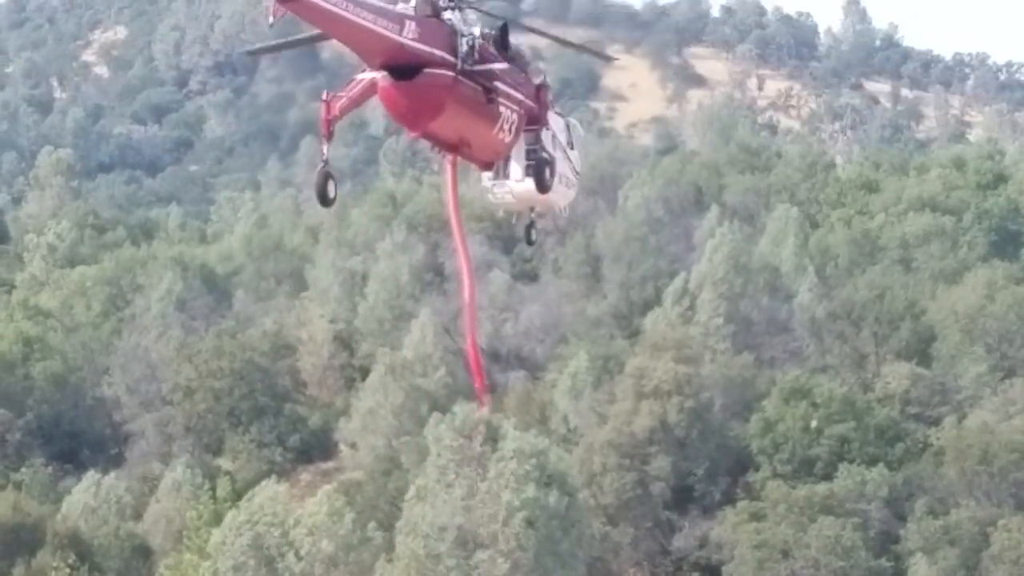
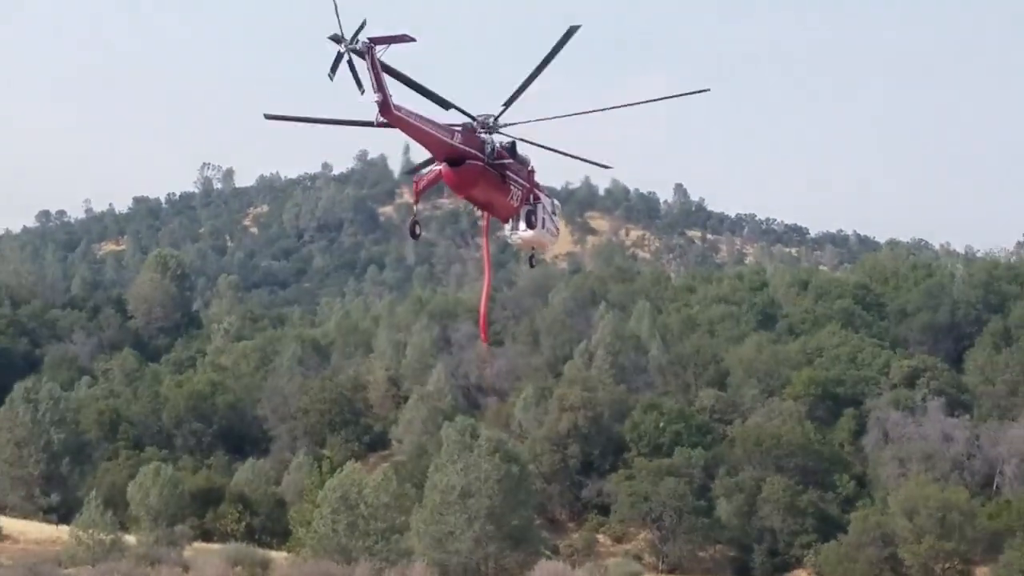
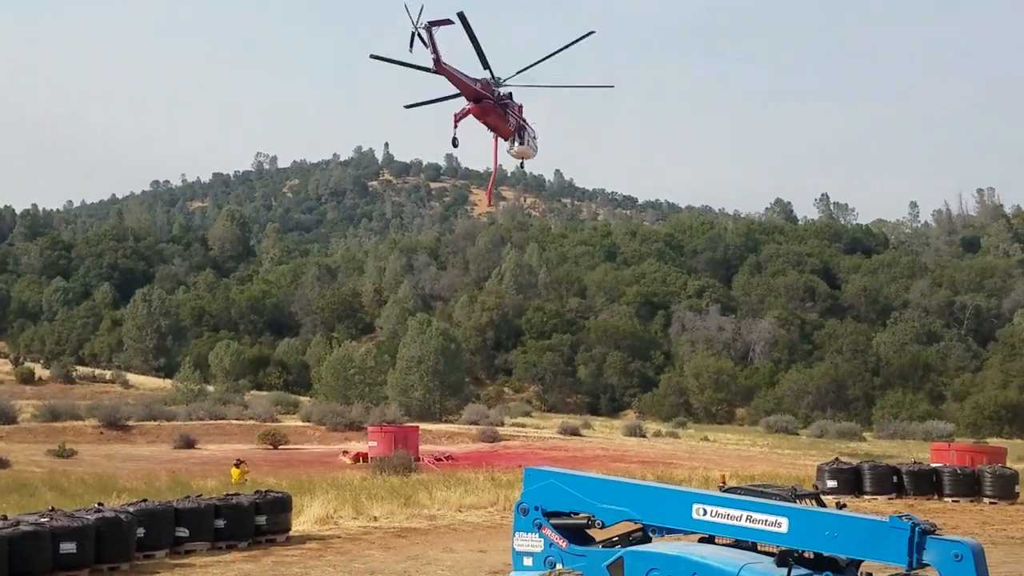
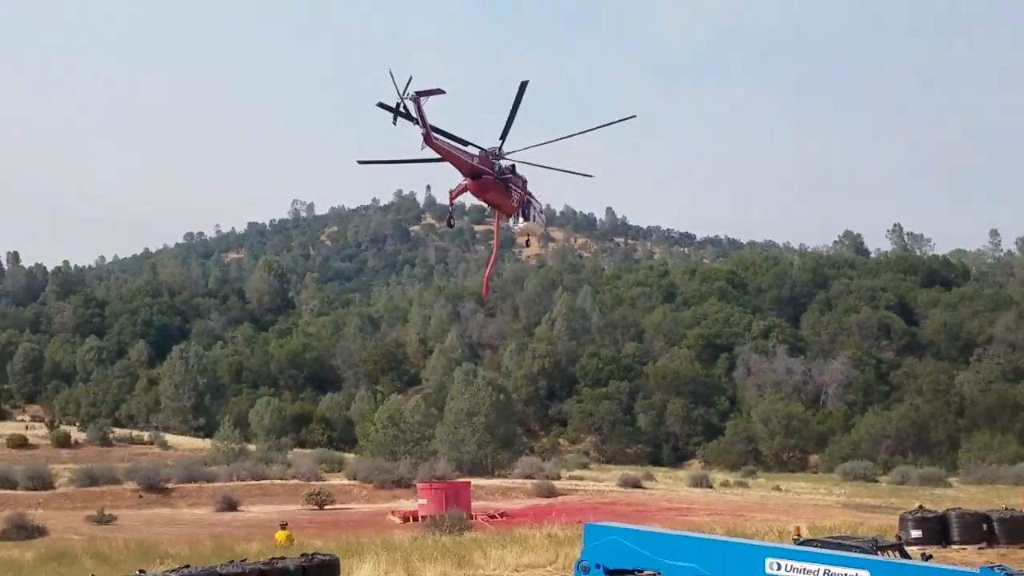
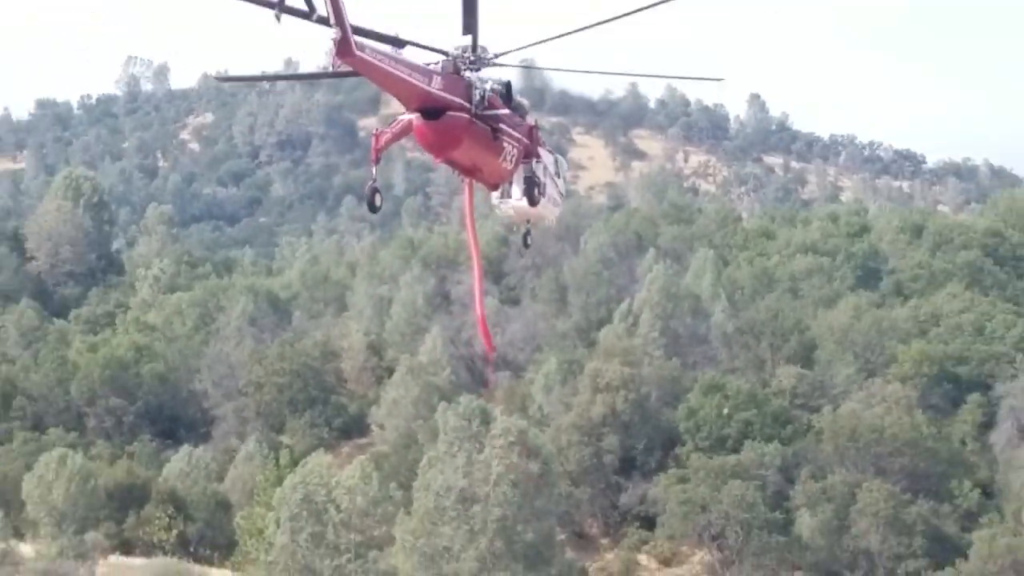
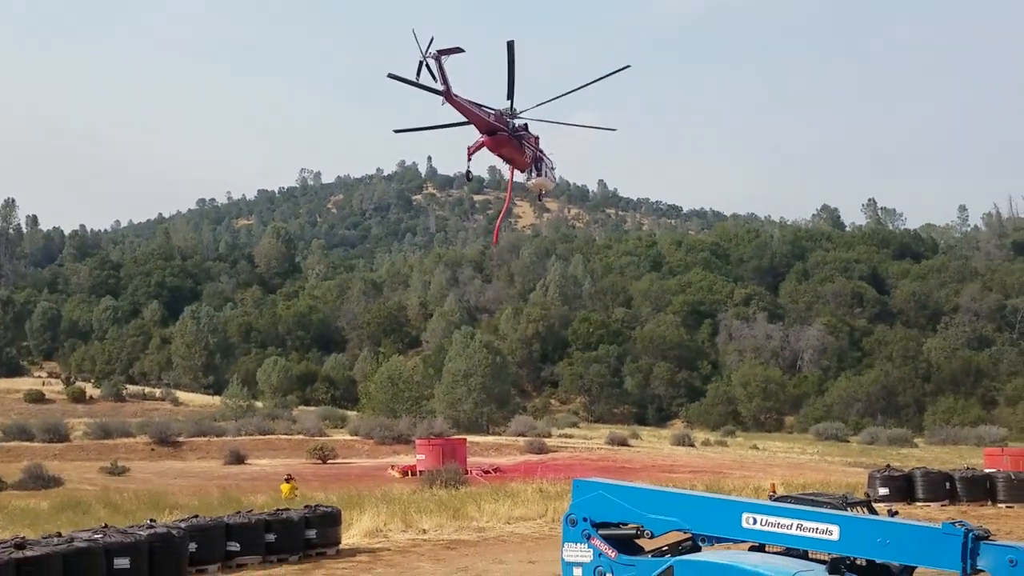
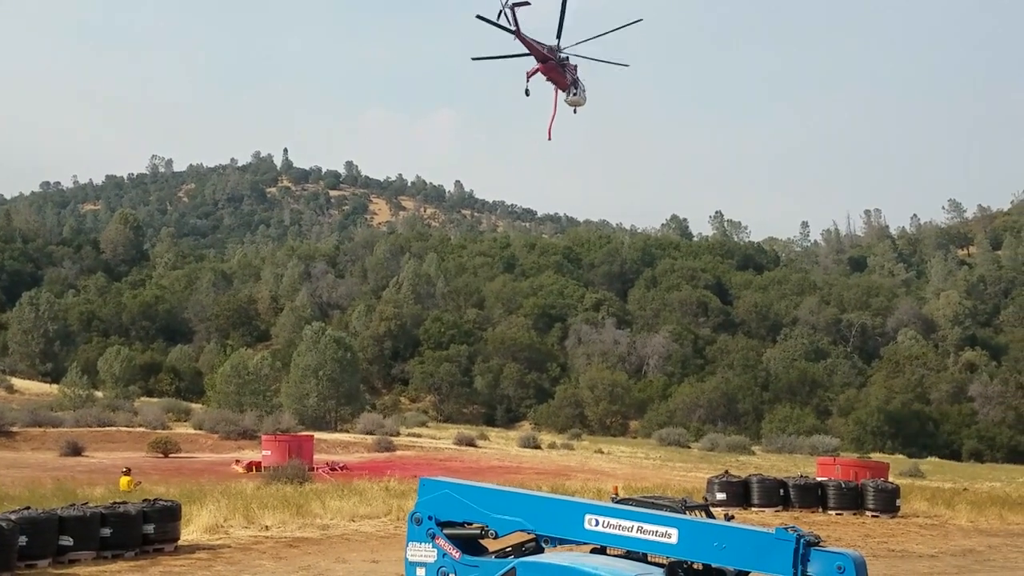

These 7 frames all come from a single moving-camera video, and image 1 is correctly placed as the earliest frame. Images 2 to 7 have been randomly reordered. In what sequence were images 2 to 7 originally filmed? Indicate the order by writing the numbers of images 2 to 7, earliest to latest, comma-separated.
5, 2, 4, 6, 3, 7
